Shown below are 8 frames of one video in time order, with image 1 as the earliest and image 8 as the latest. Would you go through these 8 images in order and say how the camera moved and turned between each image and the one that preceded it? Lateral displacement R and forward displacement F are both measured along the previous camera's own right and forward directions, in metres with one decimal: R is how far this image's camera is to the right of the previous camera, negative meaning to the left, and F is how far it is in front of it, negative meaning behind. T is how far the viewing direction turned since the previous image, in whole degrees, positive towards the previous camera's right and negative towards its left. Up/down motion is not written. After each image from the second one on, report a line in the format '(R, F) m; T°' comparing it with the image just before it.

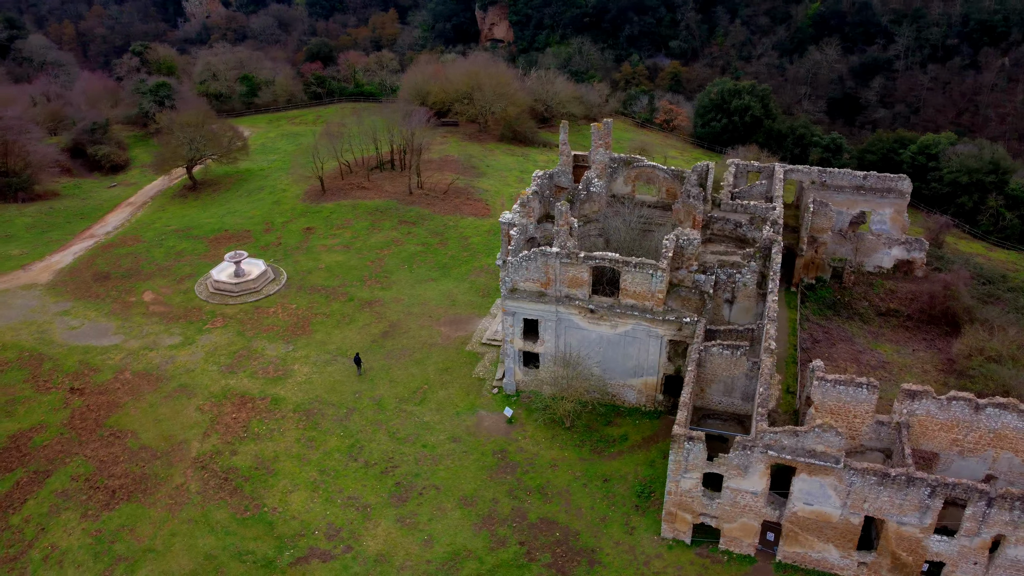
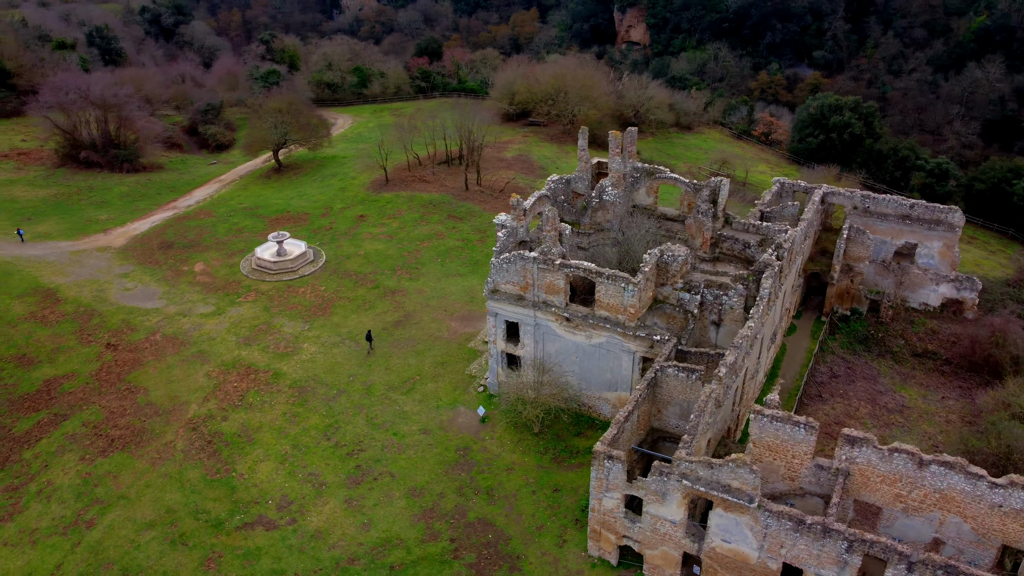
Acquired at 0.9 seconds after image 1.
(+6.1, +0.3) m; -10°
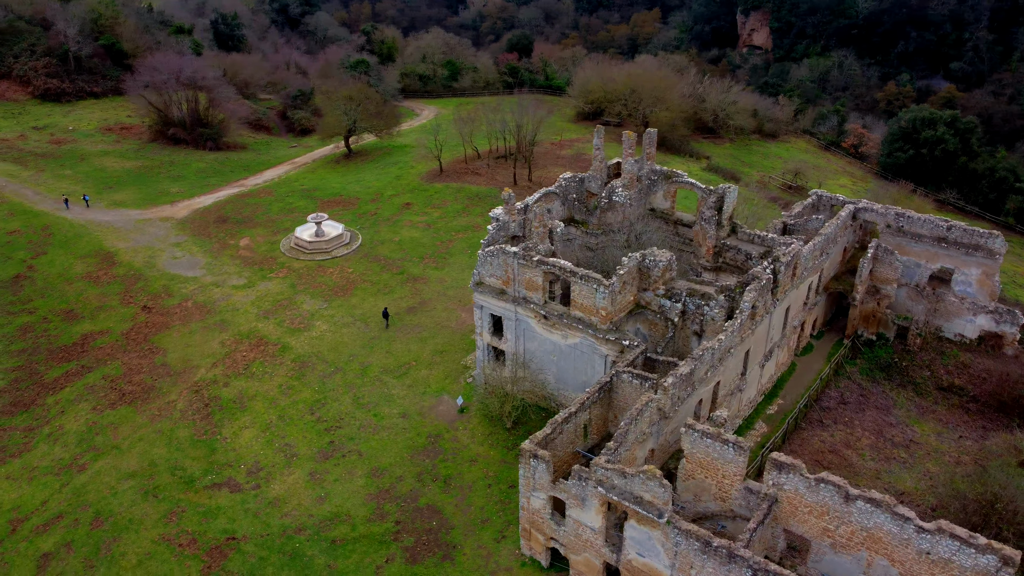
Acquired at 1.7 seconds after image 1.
(+5.3, +0.4) m; -8°
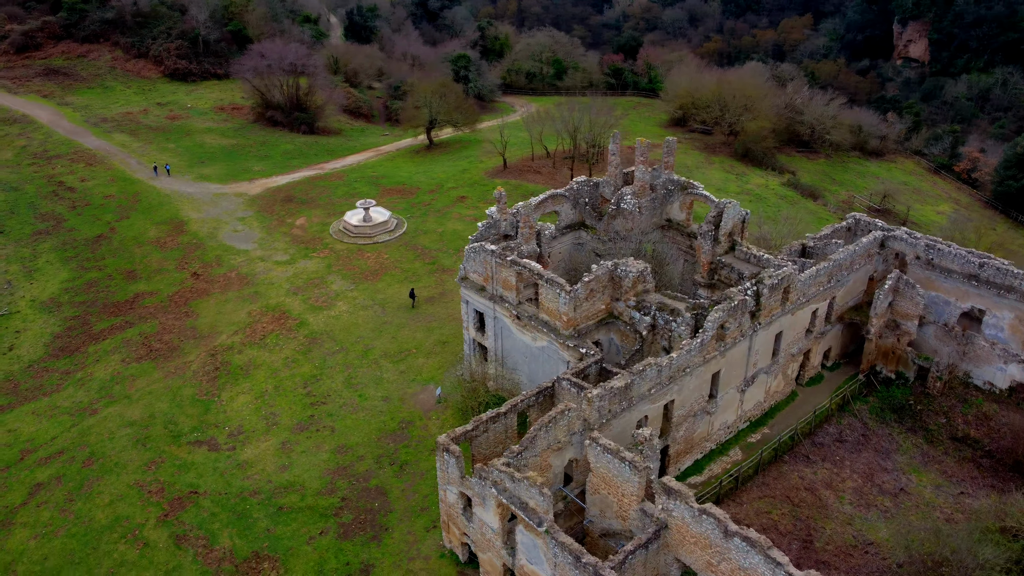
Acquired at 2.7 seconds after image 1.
(+6.2, +0.3) m; -10°
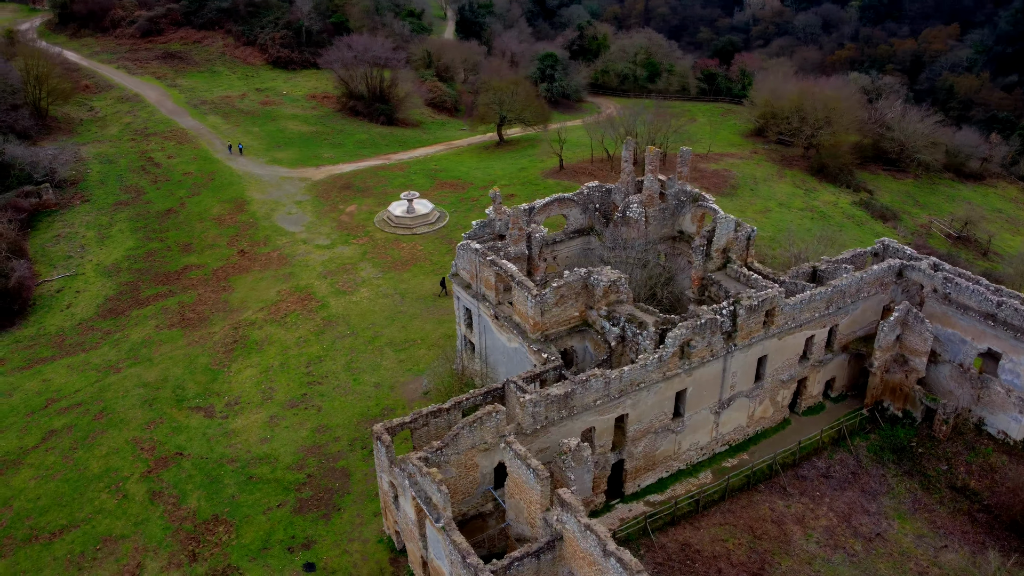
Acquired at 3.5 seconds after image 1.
(+5.3, +0.2) m; -9°
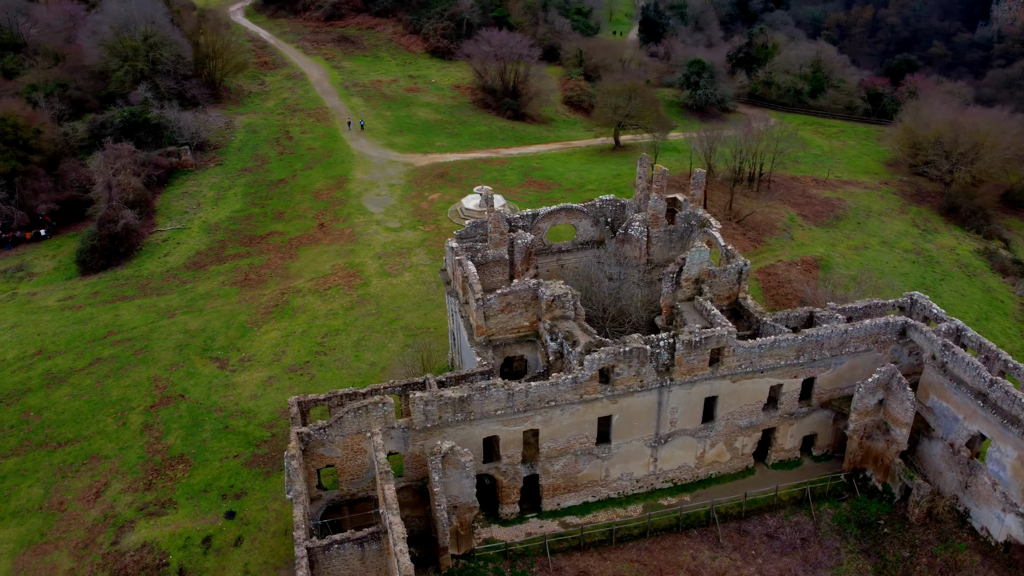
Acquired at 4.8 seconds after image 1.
(+8.9, +0.7) m; -14°
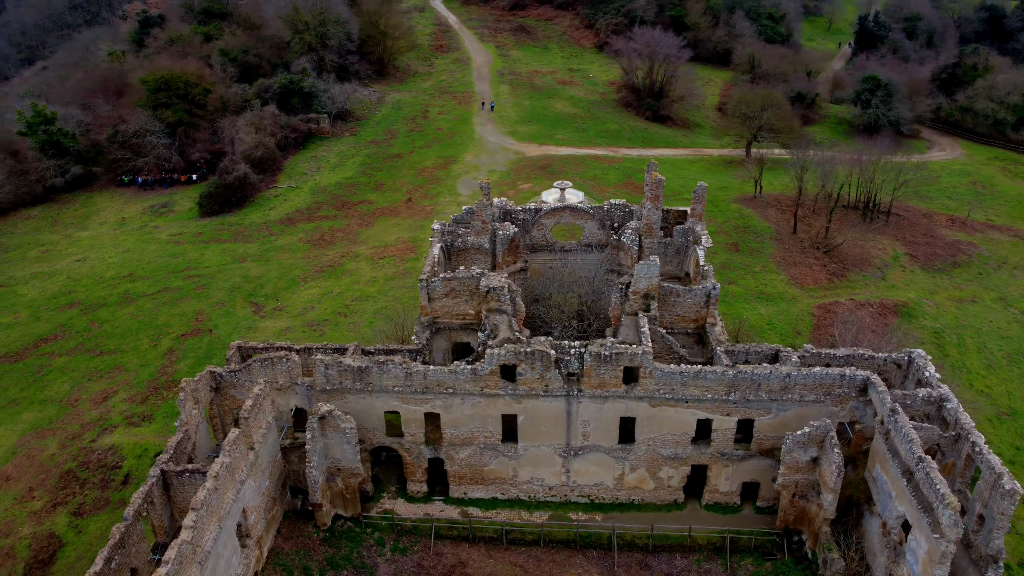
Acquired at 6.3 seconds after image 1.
(+9.8, +1.2) m; -15°
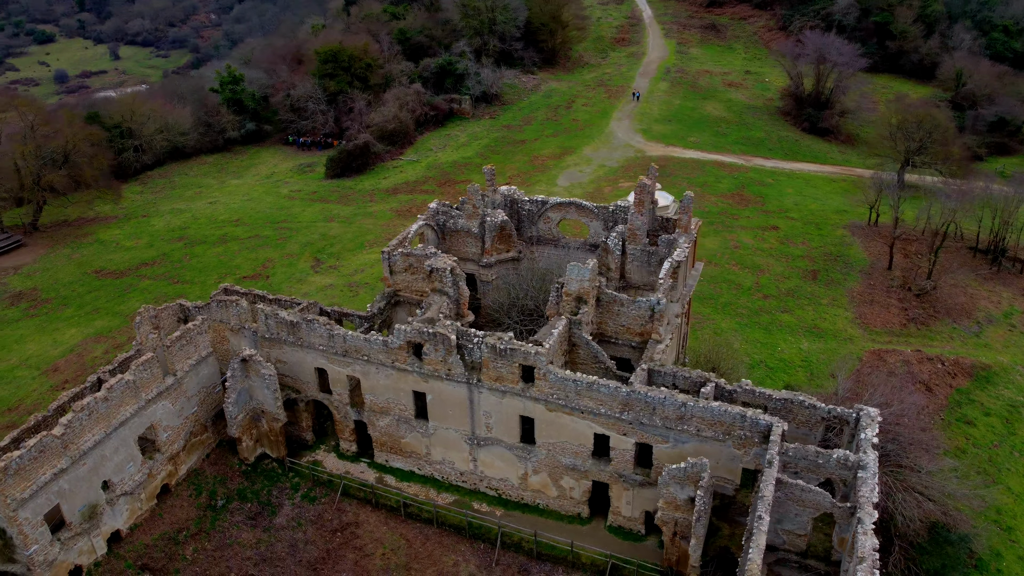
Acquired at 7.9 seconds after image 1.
(+10.2, +1.4) m; -17°
